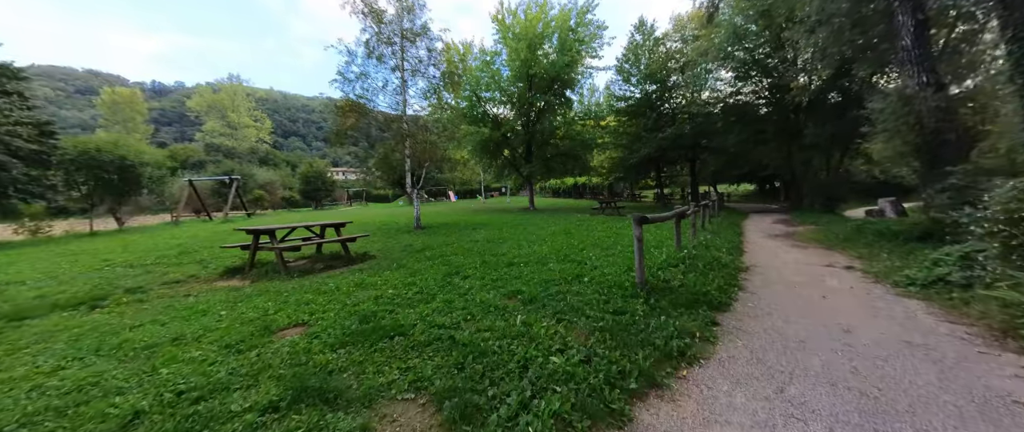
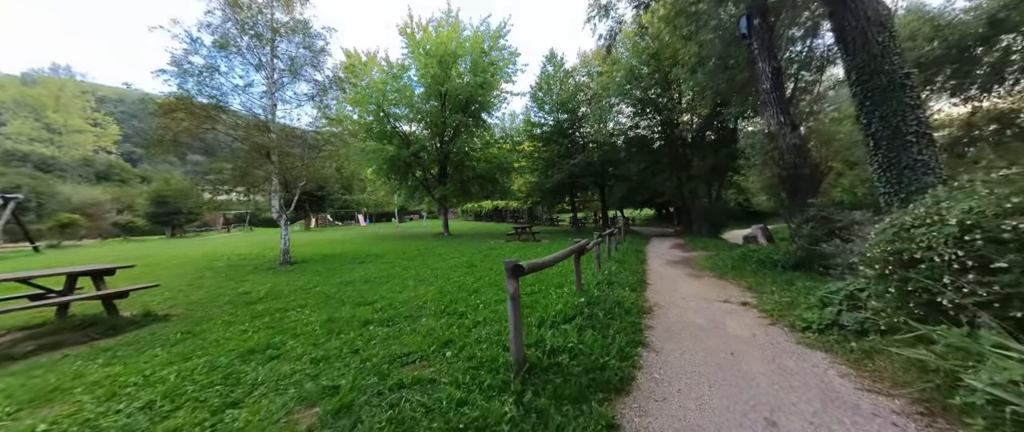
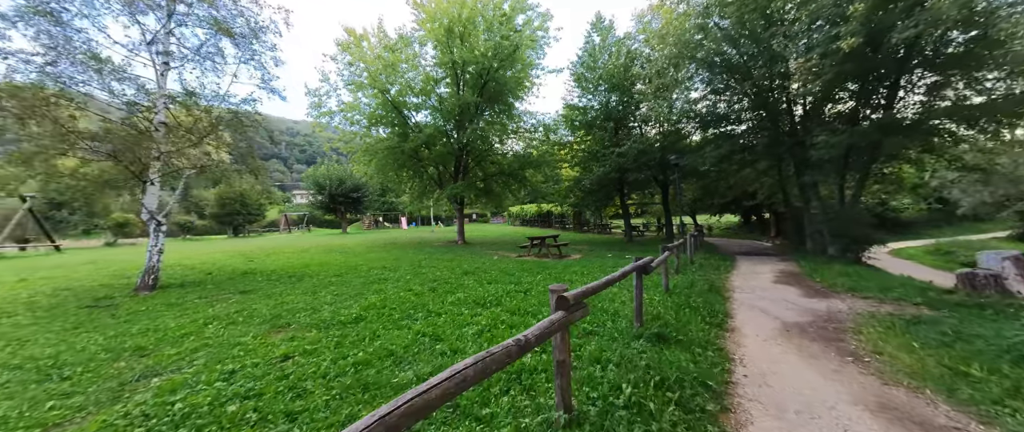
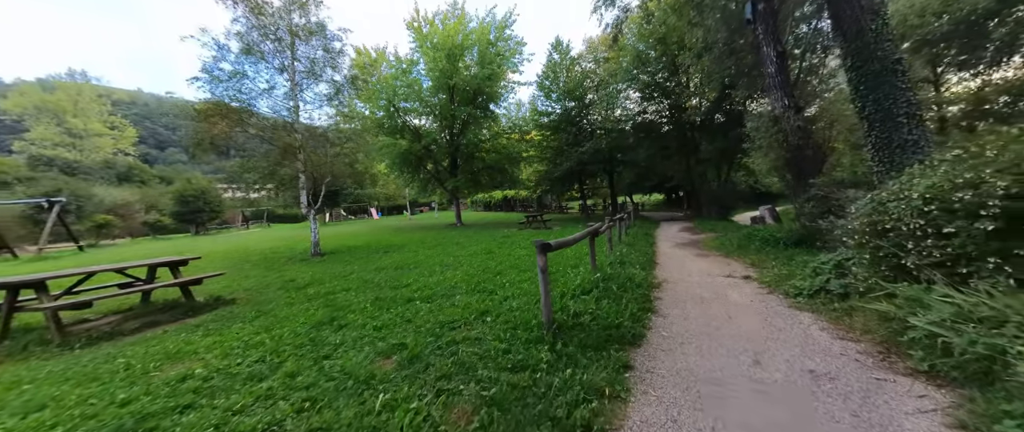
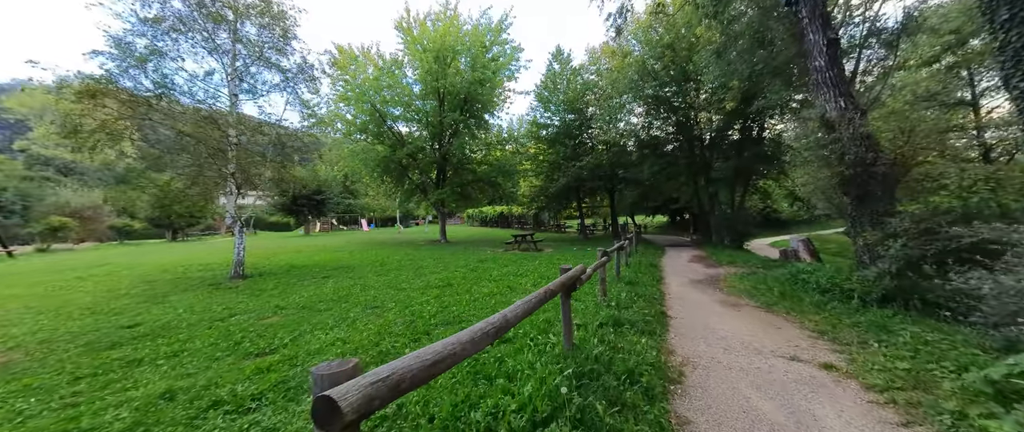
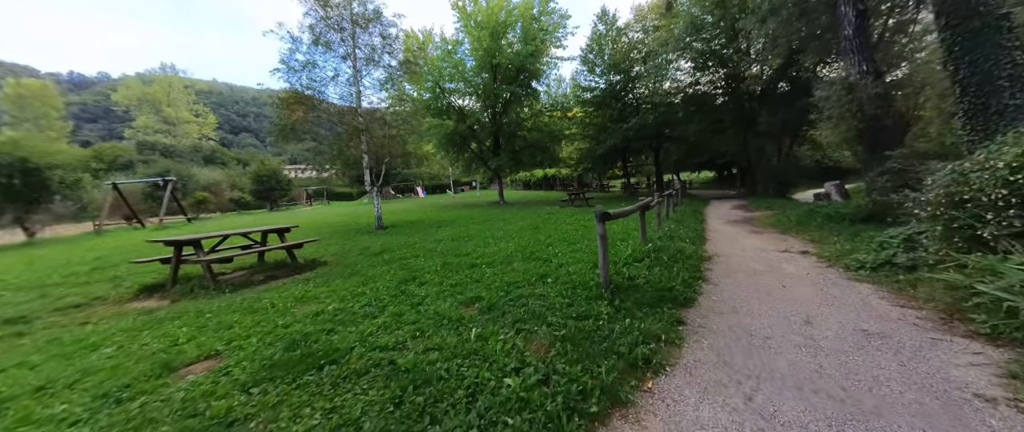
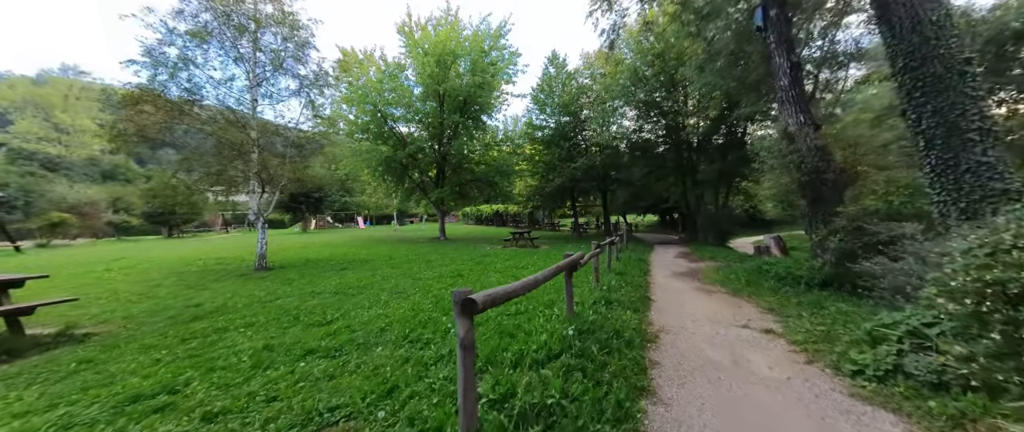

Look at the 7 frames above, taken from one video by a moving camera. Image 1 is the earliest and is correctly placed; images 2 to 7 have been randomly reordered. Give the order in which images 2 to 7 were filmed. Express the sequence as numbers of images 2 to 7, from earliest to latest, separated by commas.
6, 4, 2, 7, 5, 3
